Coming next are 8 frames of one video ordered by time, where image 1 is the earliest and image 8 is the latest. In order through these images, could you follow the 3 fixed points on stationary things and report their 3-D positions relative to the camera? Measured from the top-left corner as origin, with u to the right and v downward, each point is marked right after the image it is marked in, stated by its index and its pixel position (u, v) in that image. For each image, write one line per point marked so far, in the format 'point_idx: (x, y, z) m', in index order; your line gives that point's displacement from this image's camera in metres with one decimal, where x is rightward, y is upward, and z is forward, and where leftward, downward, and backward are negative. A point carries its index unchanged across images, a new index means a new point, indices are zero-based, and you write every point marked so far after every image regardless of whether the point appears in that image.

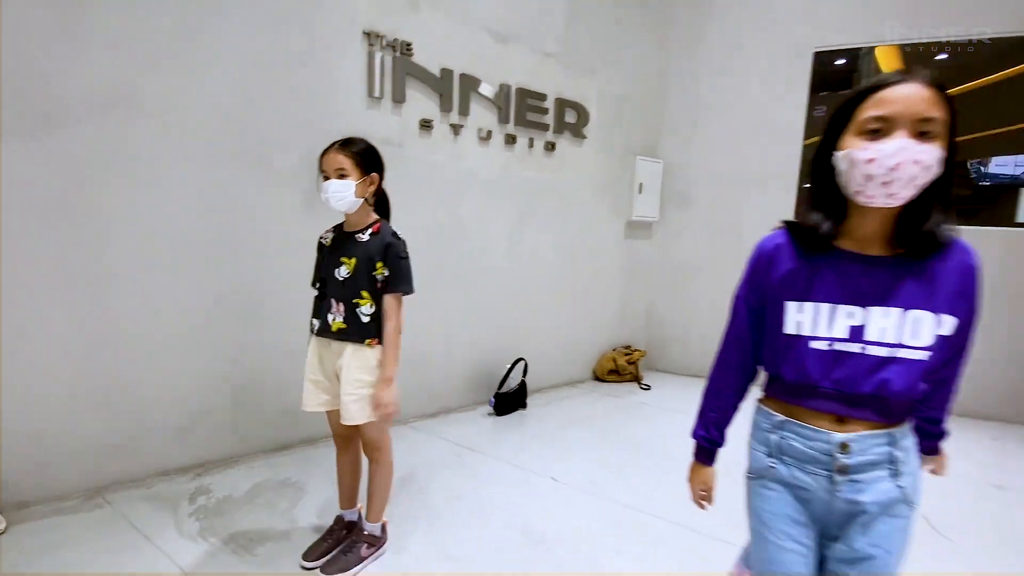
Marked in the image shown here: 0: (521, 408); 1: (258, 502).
0: (+0.1, -0.7, +2.9) m
1: (-1.0, -0.8, +1.9) m
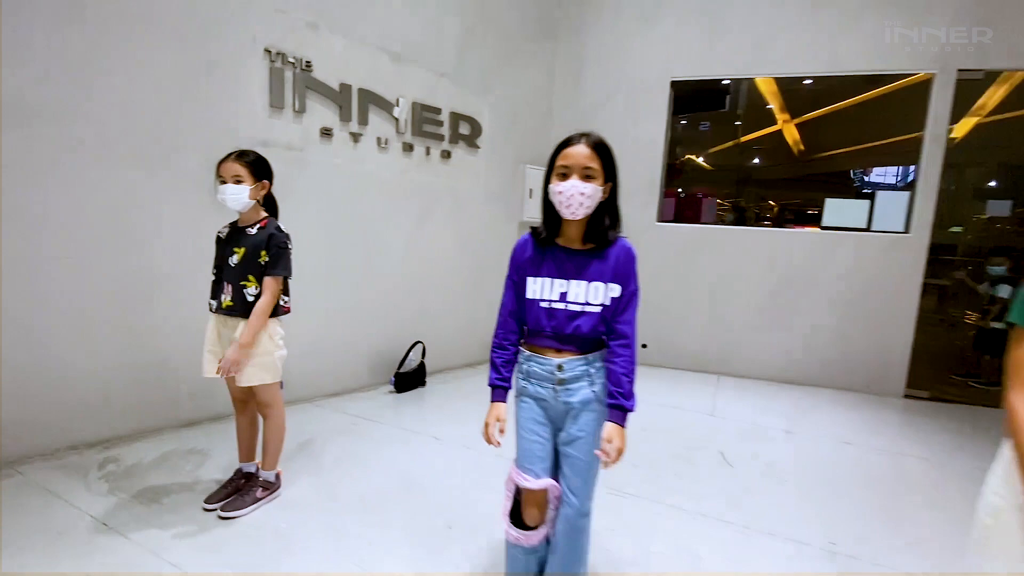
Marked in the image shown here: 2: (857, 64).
0: (-0.6, -0.6, +3.2) m
1: (-1.5, -0.8, +2.1) m
2: (+2.4, +1.6, +3.5) m
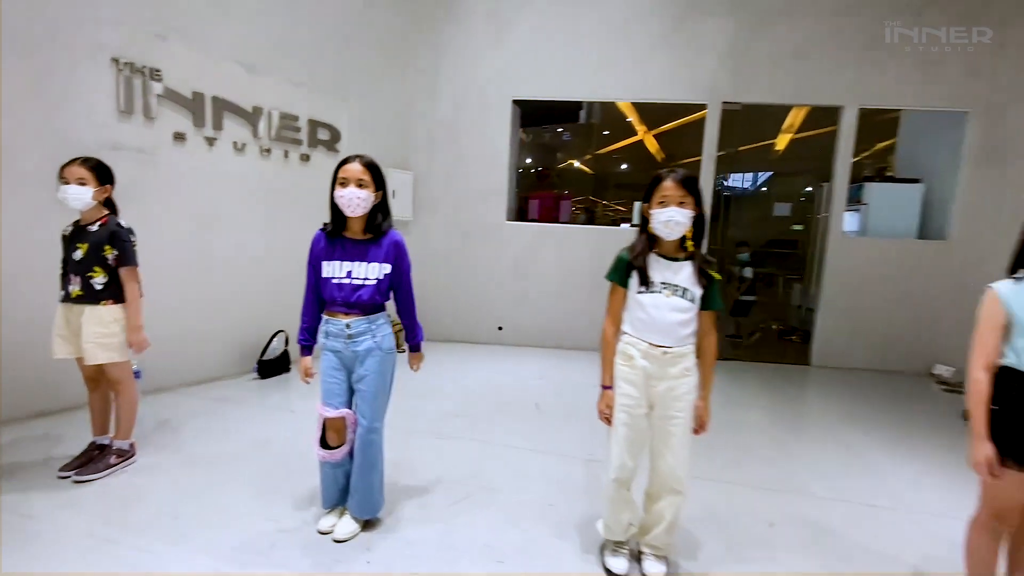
0: (-1.6, -0.6, +3.5) m
1: (-2.3, -0.7, +2.3) m
2: (+1.3, +1.7, +4.4) m
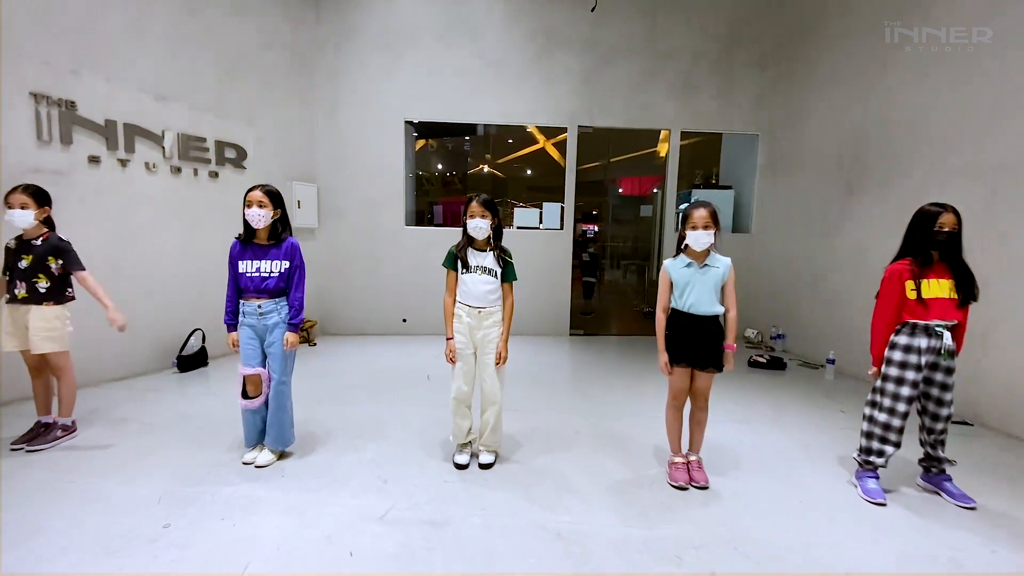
0: (-2.5, -0.6, +3.9) m
1: (-3.0, -0.8, +2.6) m
2: (+0.1, +1.8, +5.2) m
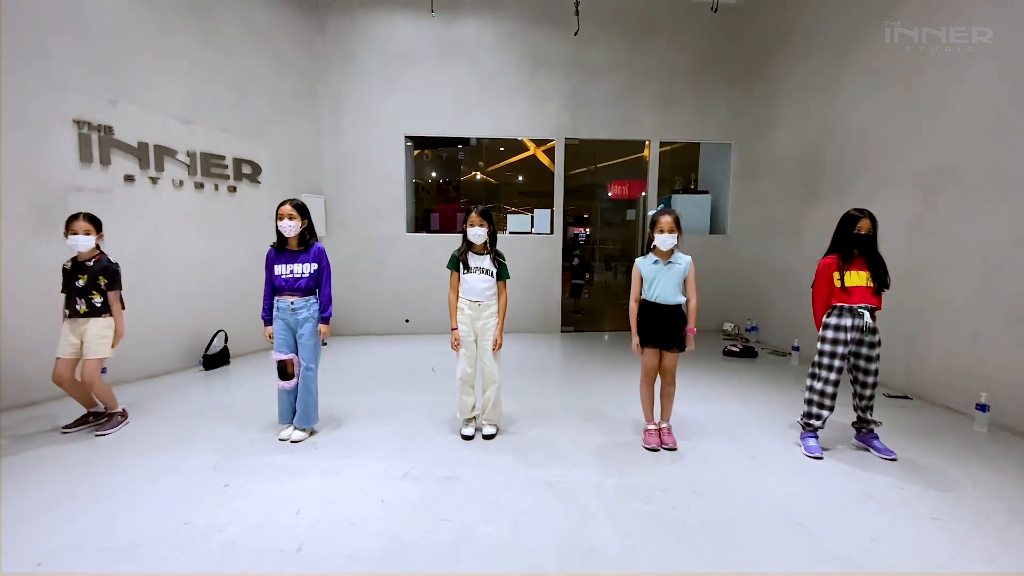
0: (-2.5, -0.7, +4.3) m
1: (-3.0, -0.8, +3.0) m
2: (0.0, +1.8, +5.7) m
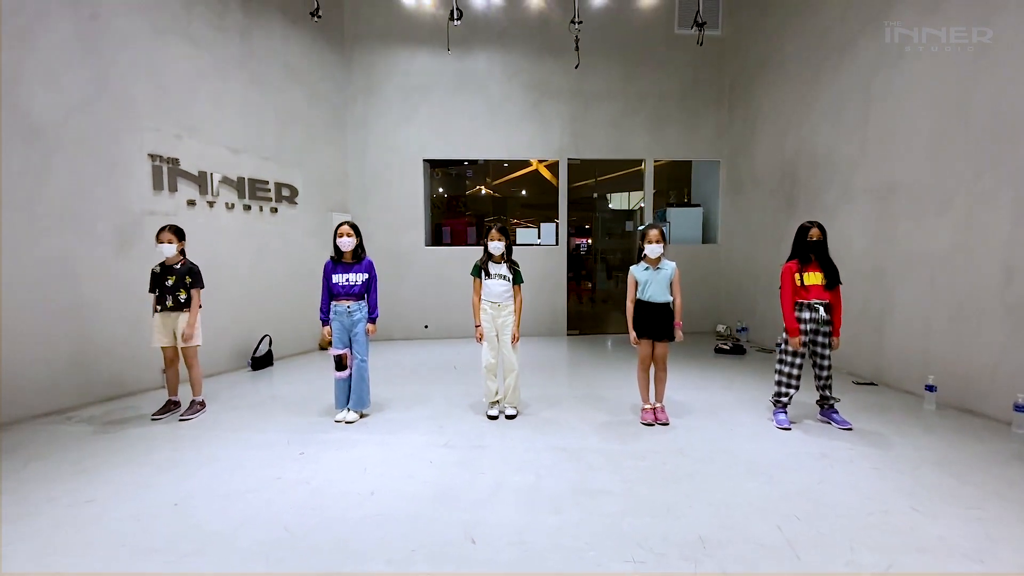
0: (-2.4, -0.8, +4.8) m
1: (-2.9, -0.9, +3.5) m
2: (+0.1, +1.7, +6.2) m
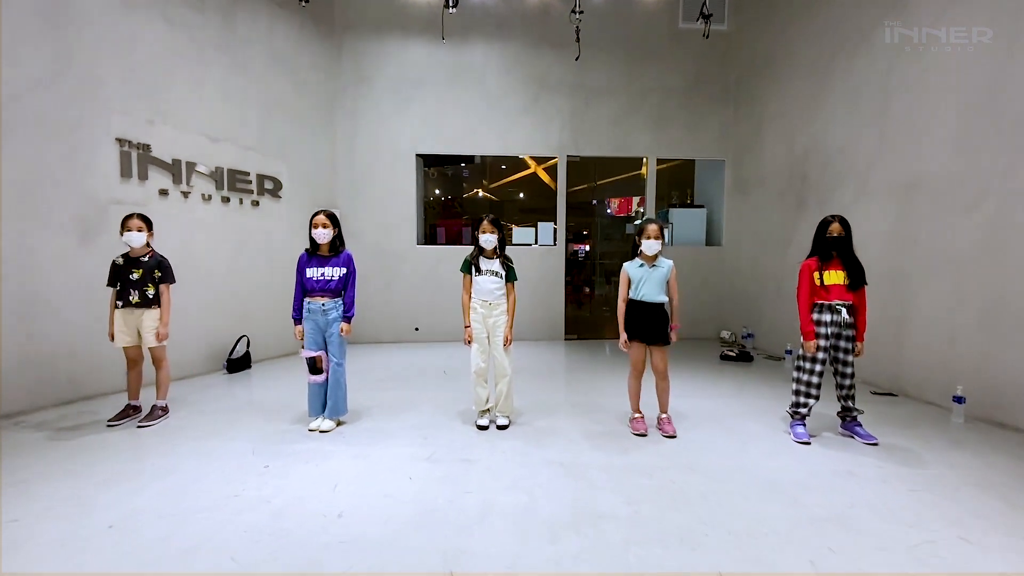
0: (-2.5, -0.7, +4.5) m
1: (-2.9, -0.9, +3.2) m
2: (+0.1, +1.7, +6.0) m
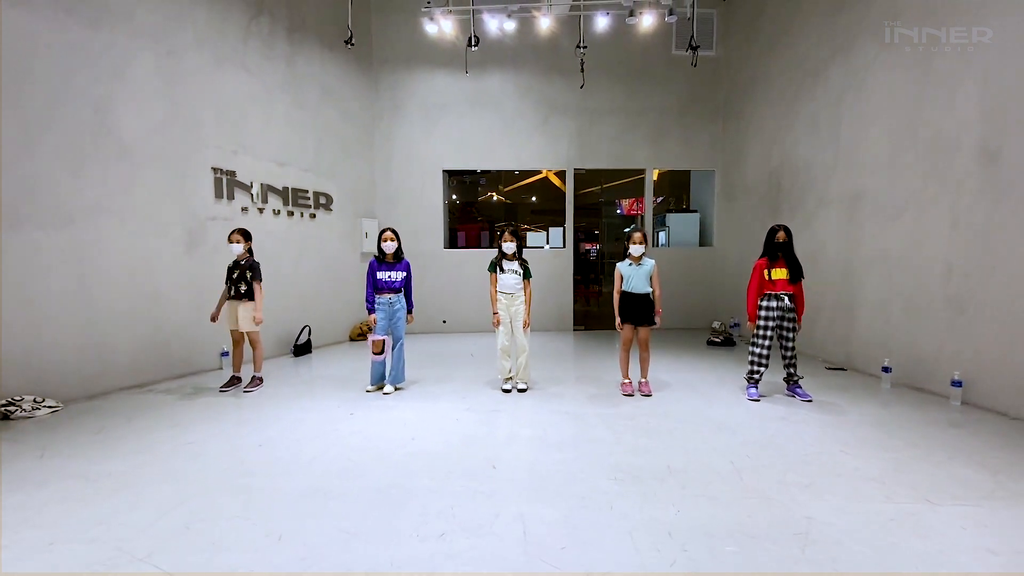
0: (-2.3, -0.7, +5.5) m
1: (-2.8, -0.8, +4.1) m
2: (+0.3, +1.8, +6.8) m
